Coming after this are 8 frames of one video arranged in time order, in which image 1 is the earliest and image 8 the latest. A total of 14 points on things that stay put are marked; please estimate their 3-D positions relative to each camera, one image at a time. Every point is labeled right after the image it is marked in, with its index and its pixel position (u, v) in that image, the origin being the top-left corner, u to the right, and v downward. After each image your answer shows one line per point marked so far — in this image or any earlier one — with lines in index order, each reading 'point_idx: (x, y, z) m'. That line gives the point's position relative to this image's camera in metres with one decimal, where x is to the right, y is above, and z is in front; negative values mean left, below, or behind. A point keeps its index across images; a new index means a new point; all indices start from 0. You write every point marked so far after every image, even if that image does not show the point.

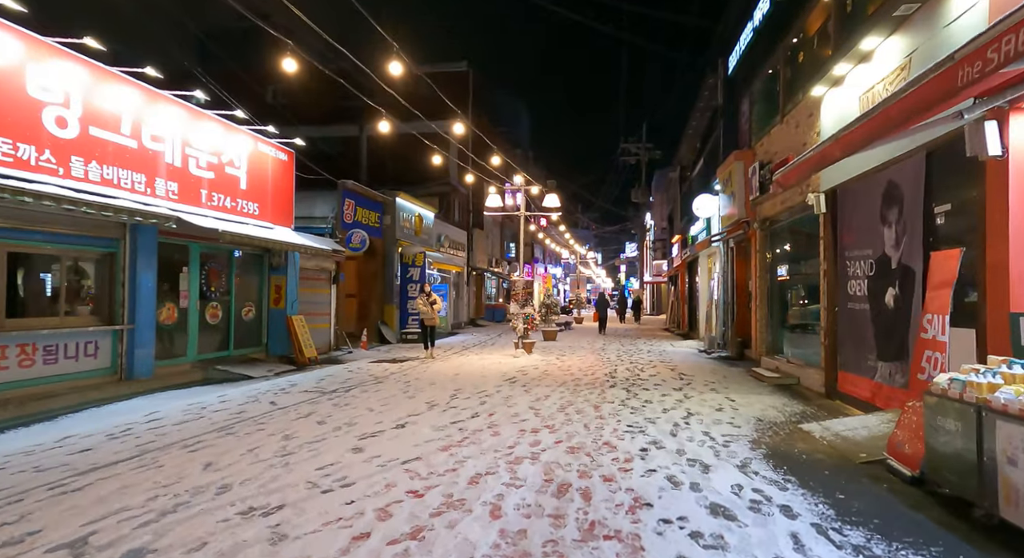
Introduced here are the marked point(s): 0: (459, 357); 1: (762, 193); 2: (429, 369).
0: (-1.2, -1.8, +14.5) m
1: (+4.7, +1.7, +11.9) m
2: (-1.5, -1.7, +11.6) m
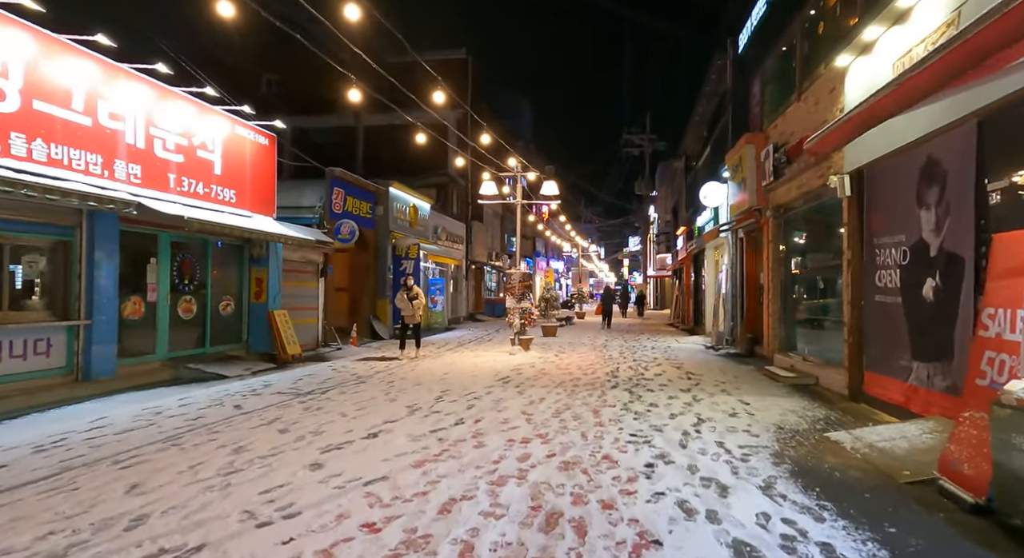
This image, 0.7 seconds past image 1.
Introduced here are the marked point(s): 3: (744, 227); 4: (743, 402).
0: (-1.3, -1.7, +13.7) m
1: (+4.6, +1.8, +11.0) m
2: (-1.6, -1.6, +10.8) m
3: (+5.0, +1.1, +13.5) m
4: (+2.8, -1.5, +7.7) m
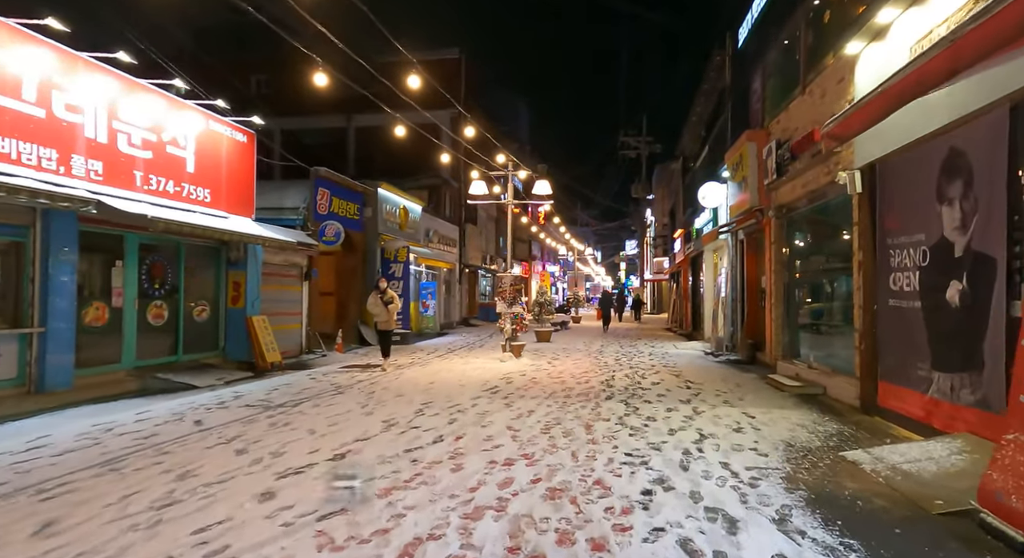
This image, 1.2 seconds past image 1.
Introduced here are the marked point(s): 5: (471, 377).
0: (-1.5, -1.7, +13.2) m
1: (+4.5, +1.8, +10.5) m
2: (-1.8, -1.6, +10.2) m
3: (+4.8, +1.0, +13.0) m
4: (+2.7, -1.6, +7.1) m
5: (-0.7, -1.6, +10.2) m
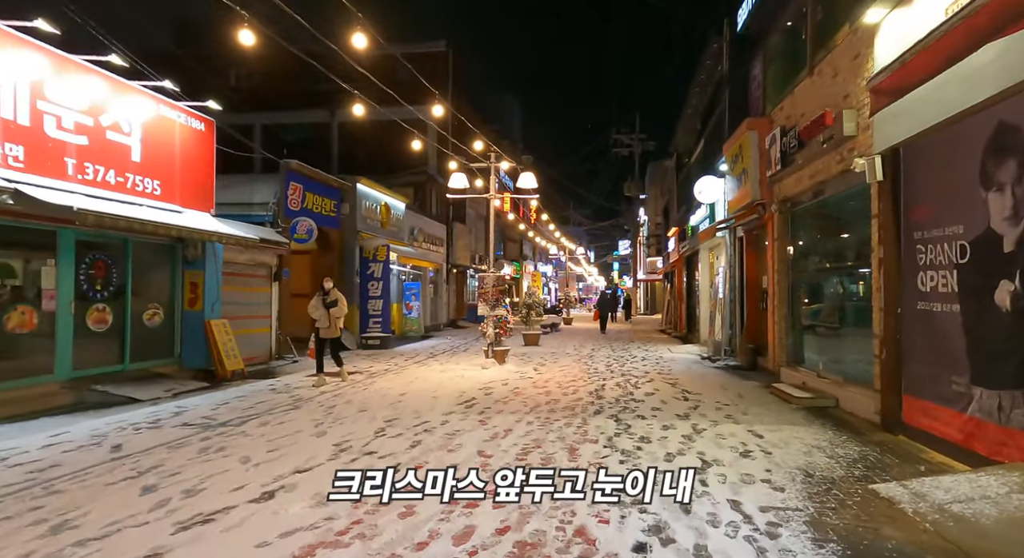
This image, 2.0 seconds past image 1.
0: (-1.8, -1.7, +12.2) m
1: (+4.2, +1.8, +9.6) m
2: (-2.1, -1.6, +9.3) m
3: (+4.5, +1.0, +12.1) m
4: (+2.4, -1.5, +6.2) m
5: (-1.0, -1.6, +9.3) m
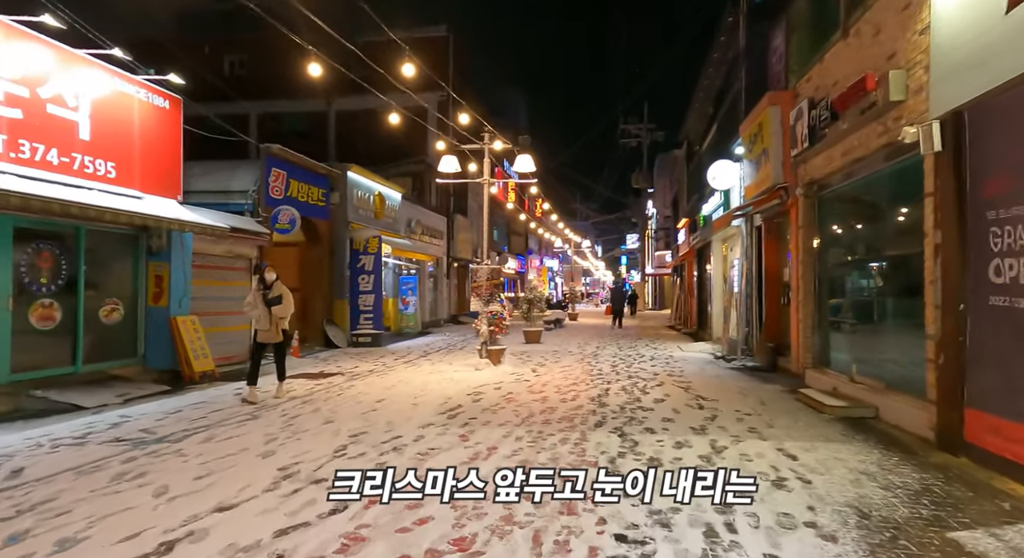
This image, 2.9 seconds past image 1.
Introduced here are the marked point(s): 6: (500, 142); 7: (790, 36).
0: (-1.9, -1.6, +11.2) m
1: (+4.1, +1.9, +8.5) m
2: (-2.2, -1.5, +8.3) m
3: (+4.4, +1.2, +11.0) m
4: (+2.3, -1.5, +5.2) m
5: (-1.1, -1.5, +8.3) m
6: (-0.2, +2.5, +11.3) m
7: (+4.5, +3.9, +10.0) m
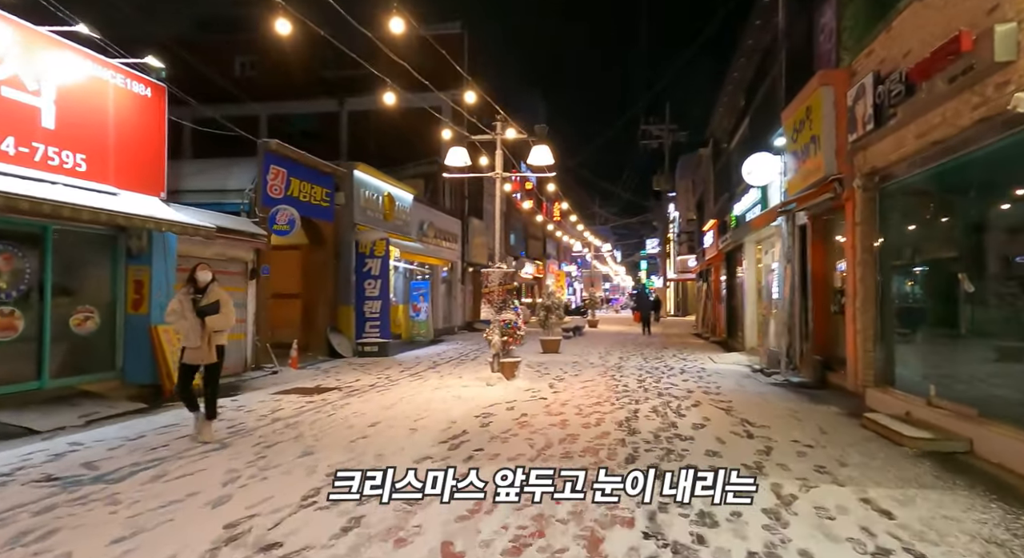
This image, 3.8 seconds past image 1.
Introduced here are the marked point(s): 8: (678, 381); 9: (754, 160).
0: (-1.6, -1.7, +10.2) m
1: (+4.2, +1.8, +7.4) m
2: (-2.0, -1.6, +7.3) m
3: (+4.7, +1.1, +9.8) m
4: (+2.4, -1.5, +4.0) m
5: (-0.9, -1.6, +7.3) m
6: (0.0, +2.4, +10.2) m
7: (+4.7, +3.8, +8.8) m
8: (+2.8, -1.7, +10.4) m
9: (+4.5, +2.2, +11.6) m
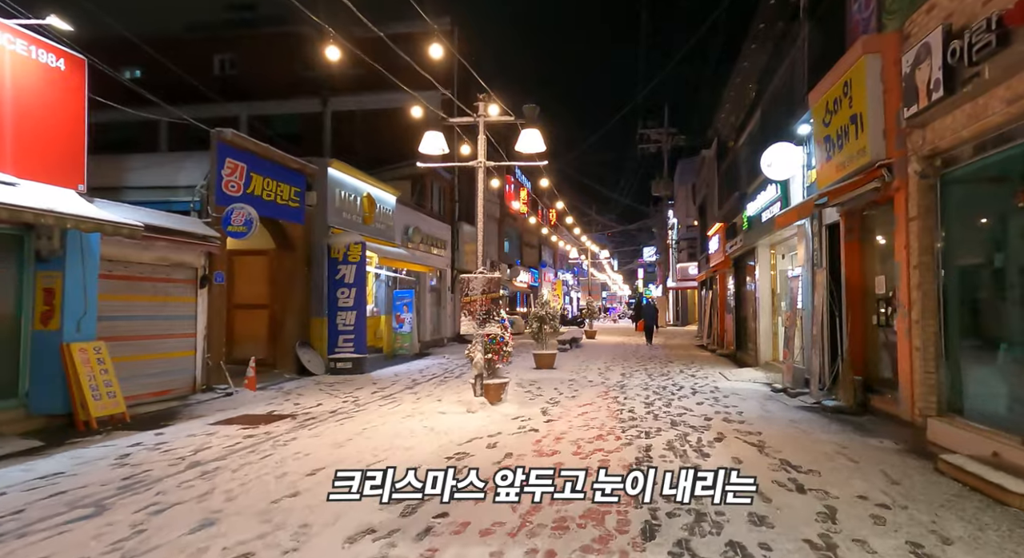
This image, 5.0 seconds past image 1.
0: (-1.8, -1.8, +8.7) m
1: (+4.1, +1.8, +5.9) m
2: (-2.2, -1.7, +5.8) m
3: (+4.5, +1.0, +8.4) m
4: (+2.2, -1.5, +2.6) m
5: (-1.1, -1.6, +5.8) m
6: (-0.2, +2.3, +8.8) m
7: (+4.5, +3.8, +7.5) m
8: (+2.6, -1.8, +9.0) m
9: (+4.3, +2.1, +10.2) m
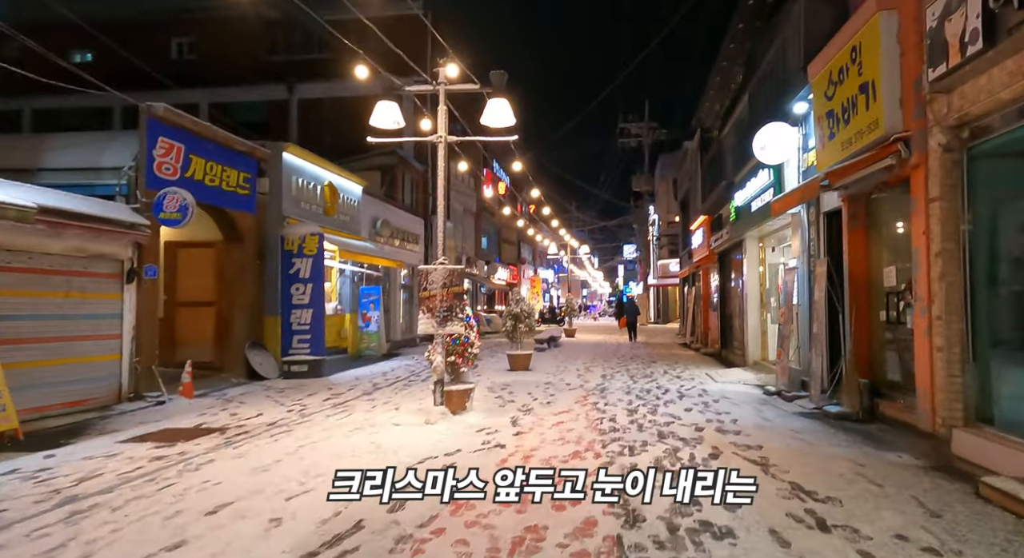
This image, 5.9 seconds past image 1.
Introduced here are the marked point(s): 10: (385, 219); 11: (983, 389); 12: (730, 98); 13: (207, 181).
0: (-2.2, -1.7, +7.6) m
1: (+3.7, +1.9, +5.0) m
2: (-2.5, -1.6, +4.7) m
3: (+4.1, +1.1, +7.5) m
4: (+2.0, -1.4, +1.6) m
5: (-1.4, -1.6, +4.7) m
6: (-0.6, +2.4, +7.7) m
7: (+4.1, +3.9, +6.6) m
8: (+2.2, -1.7, +8.0) m
9: (+3.8, +2.2, +9.3) m
10: (-3.8, +1.8, +18.6) m
11: (+4.2, -1.0, +5.5) m
12: (+5.5, +4.6, +15.6) m
13: (-5.2, +1.7, +10.6) m
